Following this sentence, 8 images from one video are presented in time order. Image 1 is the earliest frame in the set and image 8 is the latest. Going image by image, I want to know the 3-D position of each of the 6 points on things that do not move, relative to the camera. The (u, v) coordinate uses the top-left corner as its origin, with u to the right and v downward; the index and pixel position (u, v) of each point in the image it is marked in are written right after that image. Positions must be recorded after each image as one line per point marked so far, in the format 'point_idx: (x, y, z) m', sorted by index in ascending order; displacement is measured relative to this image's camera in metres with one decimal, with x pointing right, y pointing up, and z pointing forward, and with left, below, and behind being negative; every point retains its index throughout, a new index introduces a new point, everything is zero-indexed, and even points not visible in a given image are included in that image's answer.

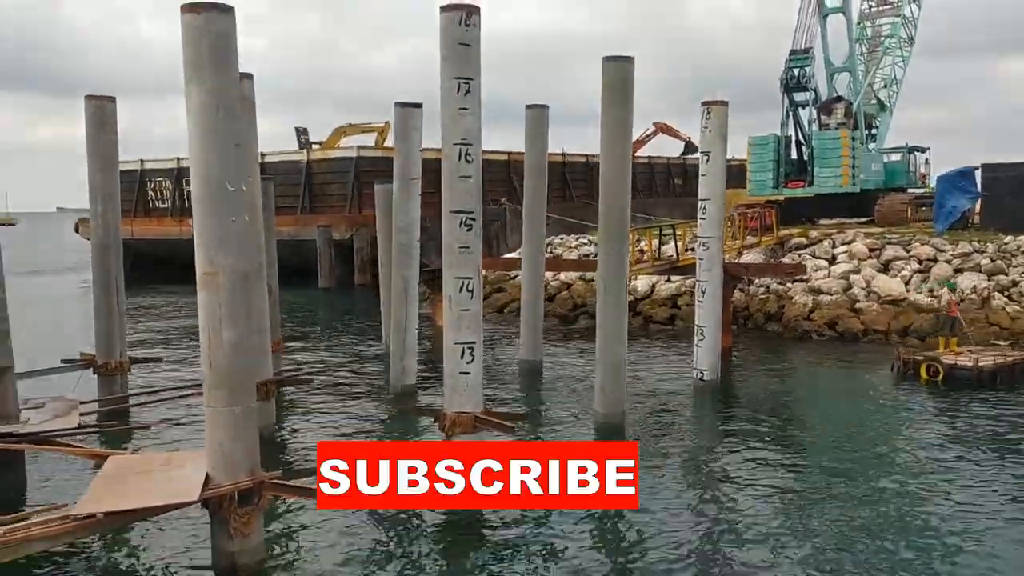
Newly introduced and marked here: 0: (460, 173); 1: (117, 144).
0: (-0.6, +1.2, +9.6) m
1: (-6.2, +2.3, +13.8) m
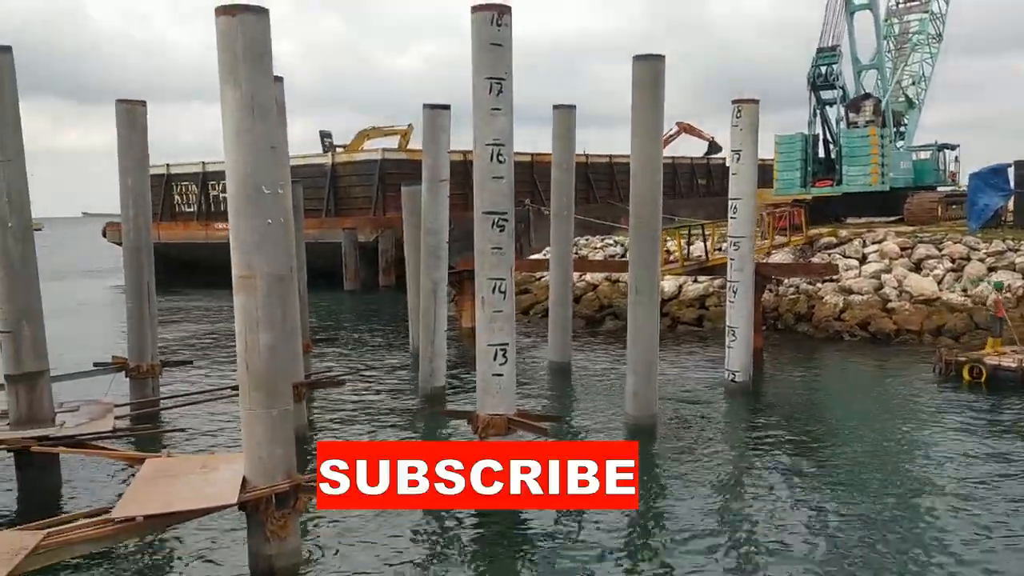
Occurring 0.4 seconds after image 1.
0: (-0.2, +1.2, +9.6) m
1: (-5.7, +2.2, +13.9) m
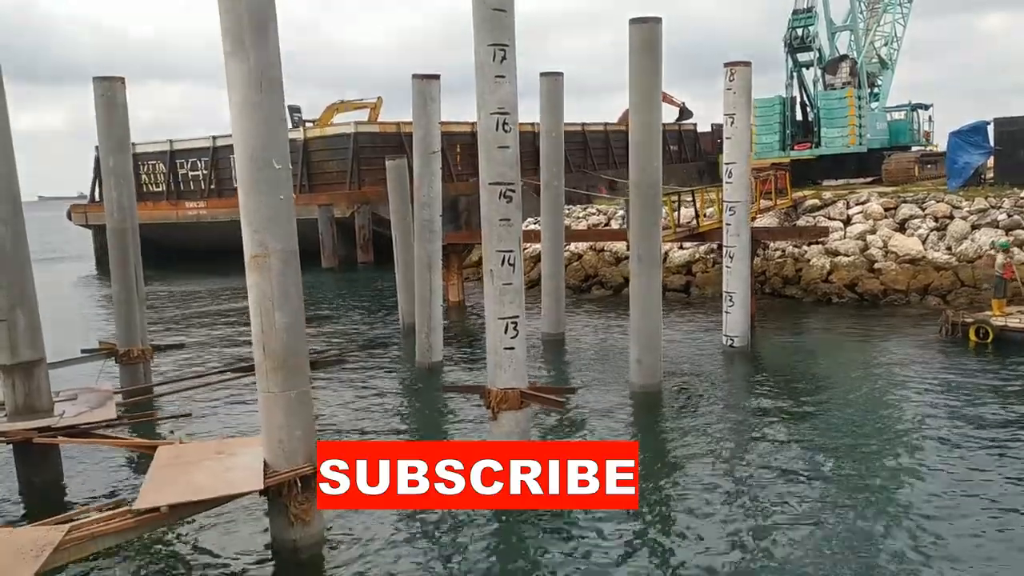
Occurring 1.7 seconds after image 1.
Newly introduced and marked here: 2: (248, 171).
0: (-0.1, +1.5, +9.4) m
1: (-5.8, +2.5, +13.4) m
2: (-2.1, +0.9, +7.1) m
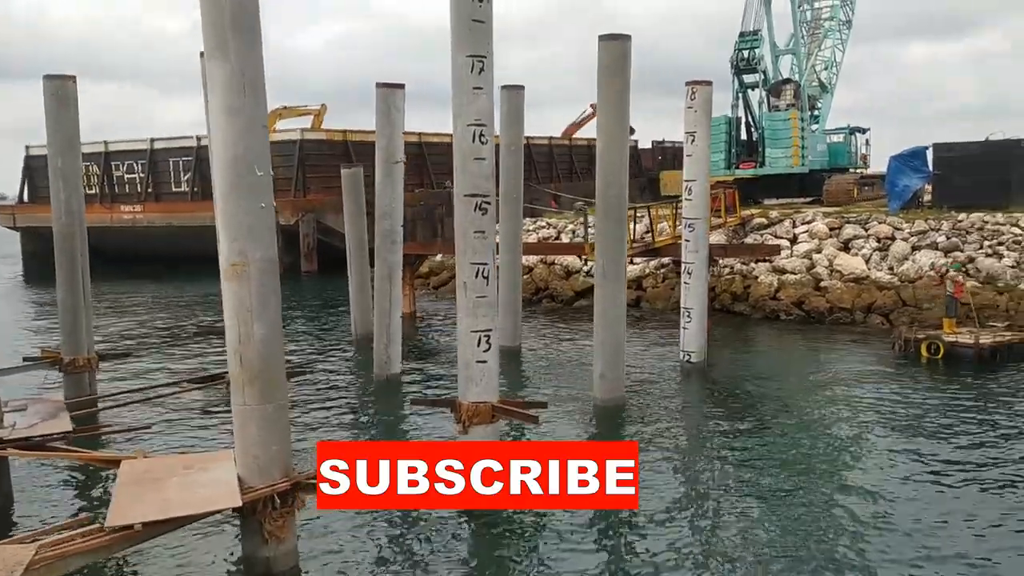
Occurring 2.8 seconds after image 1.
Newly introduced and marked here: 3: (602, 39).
0: (-0.4, +1.4, +9.3) m
1: (-6.3, +2.4, +13.0) m
2: (-2.2, +0.9, +6.8) m
3: (+1.2, +3.4, +11.9) m
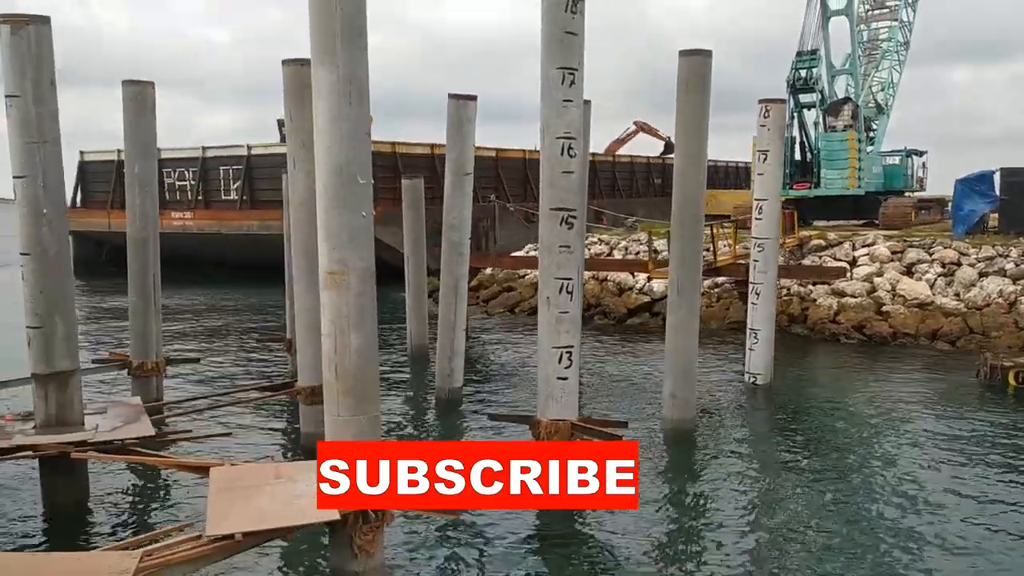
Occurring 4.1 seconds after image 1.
0: (+0.5, +1.2, +9.2) m
1: (-5.2, +2.3, +13.1) m
2: (-1.4, +0.8, +6.8) m
3: (+2.3, +3.1, +11.8) m
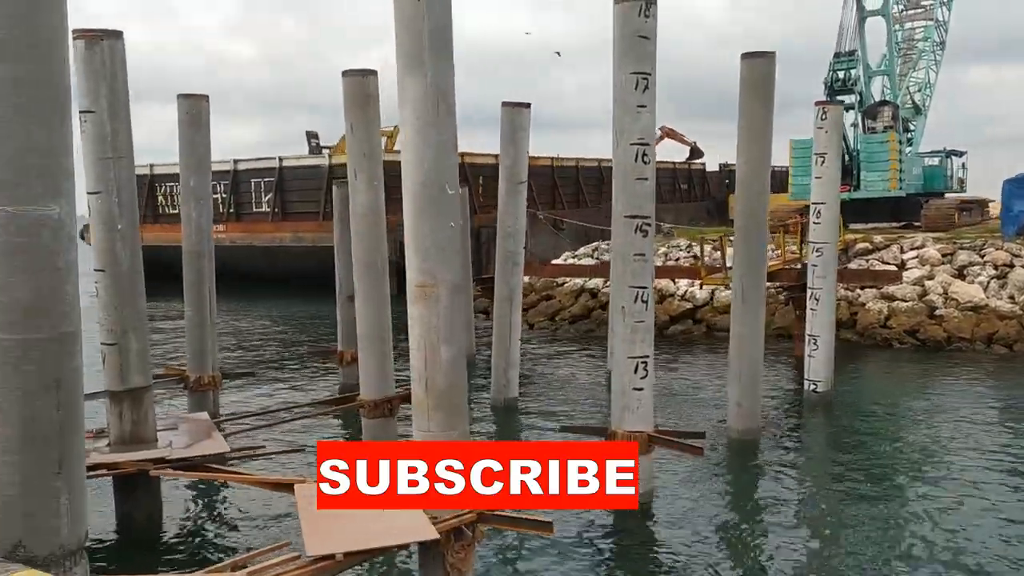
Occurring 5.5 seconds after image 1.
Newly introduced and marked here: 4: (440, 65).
0: (+1.3, +1.1, +9.0) m
1: (-4.4, +2.1, +13.0) m
2: (-0.7, +0.7, +6.7) m
3: (+3.0, +3.0, +11.6) m
4: (-0.5, +1.7, +6.6) m
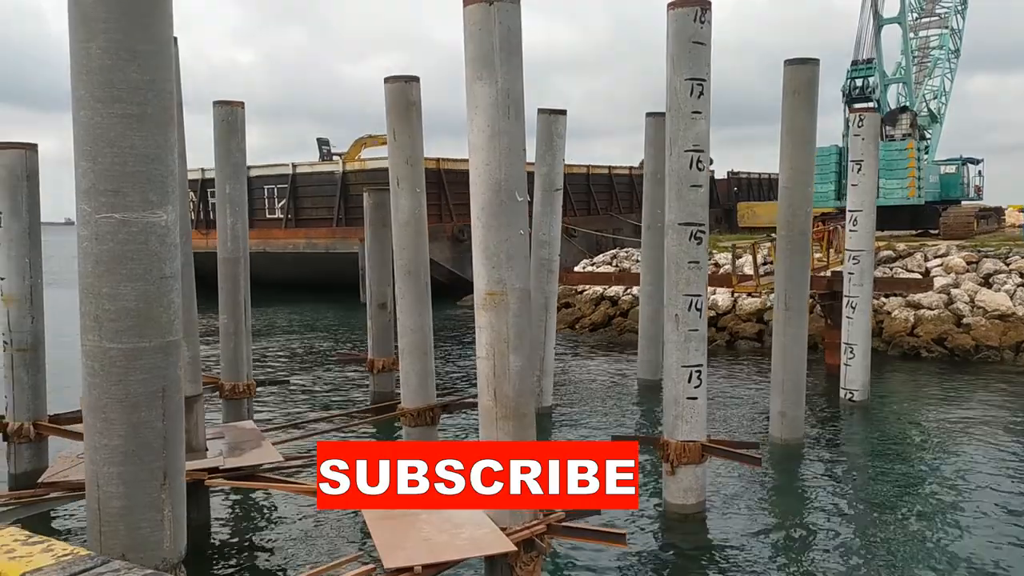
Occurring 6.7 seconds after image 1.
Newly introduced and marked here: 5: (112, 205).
0: (+1.8, +1.1, +8.9) m
1: (-3.9, +2.0, +13.0) m
2: (-0.2, +0.6, +6.6) m
3: (+3.6, +2.9, +11.5) m
4: (0.0, +1.6, +6.5) m
5: (-1.7, +0.4, +3.9) m
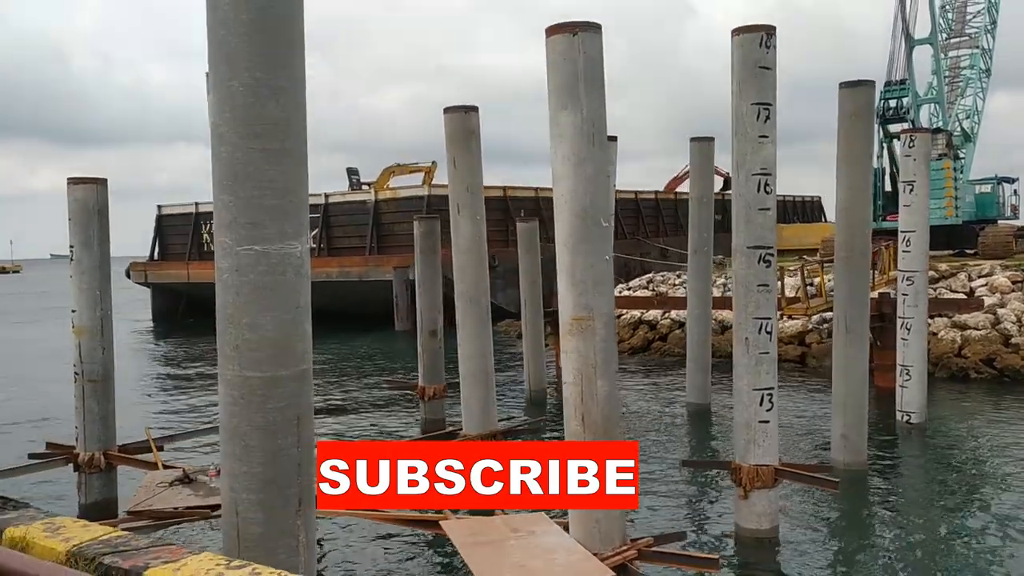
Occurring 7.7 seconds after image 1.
0: (+2.5, +0.8, +8.9) m
1: (-3.1, +1.6, +13.2) m
2: (+0.5, +0.4, +6.6) m
3: (+4.3, +2.6, +11.5) m
4: (+0.6, +1.4, +6.6) m
5: (-1.2, +0.2, +4.0) m
